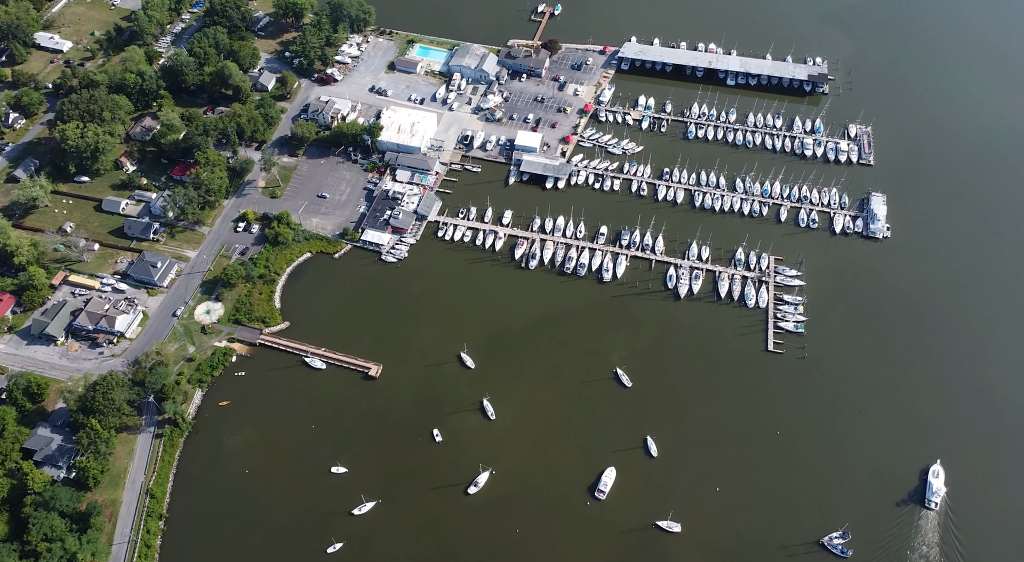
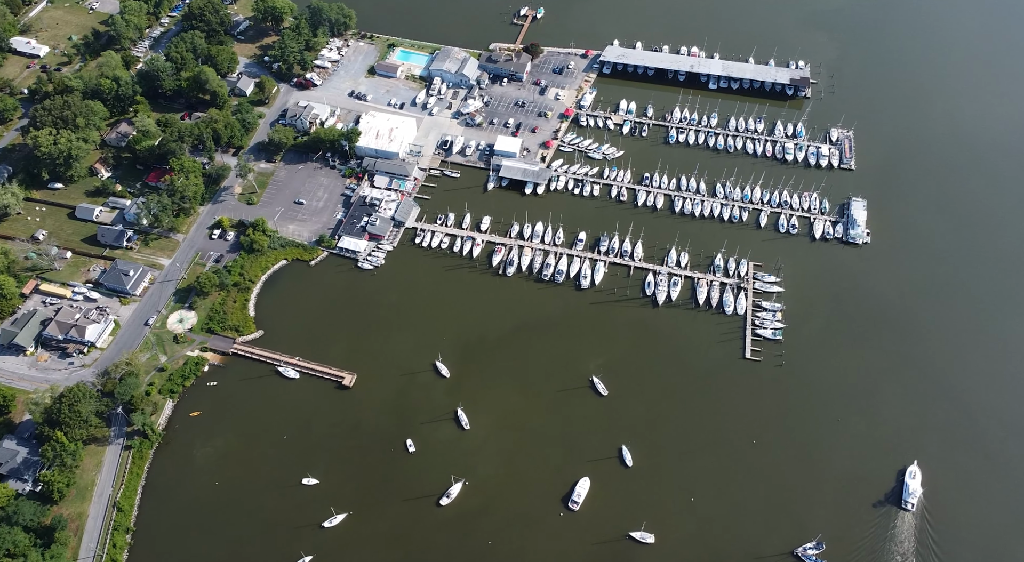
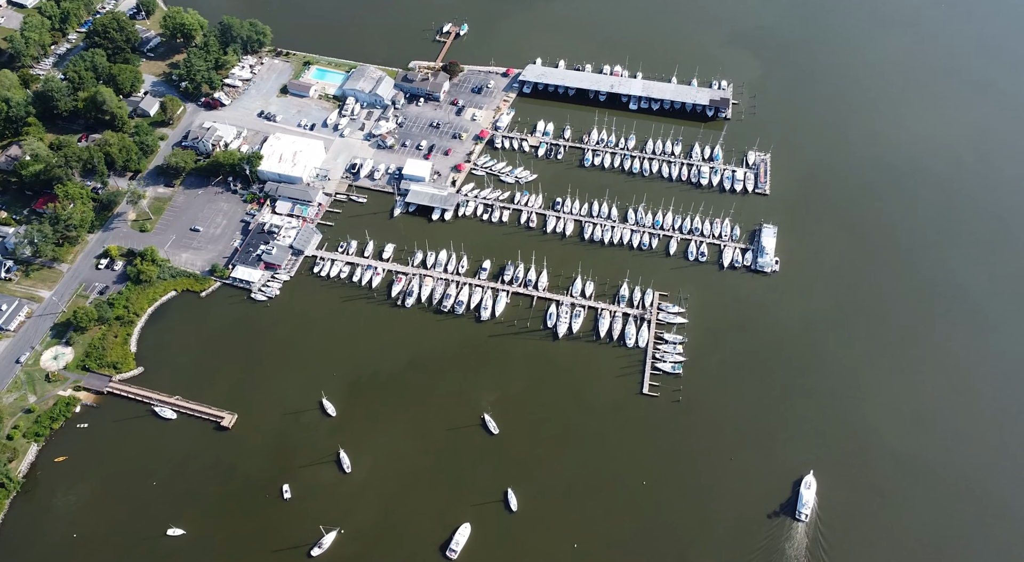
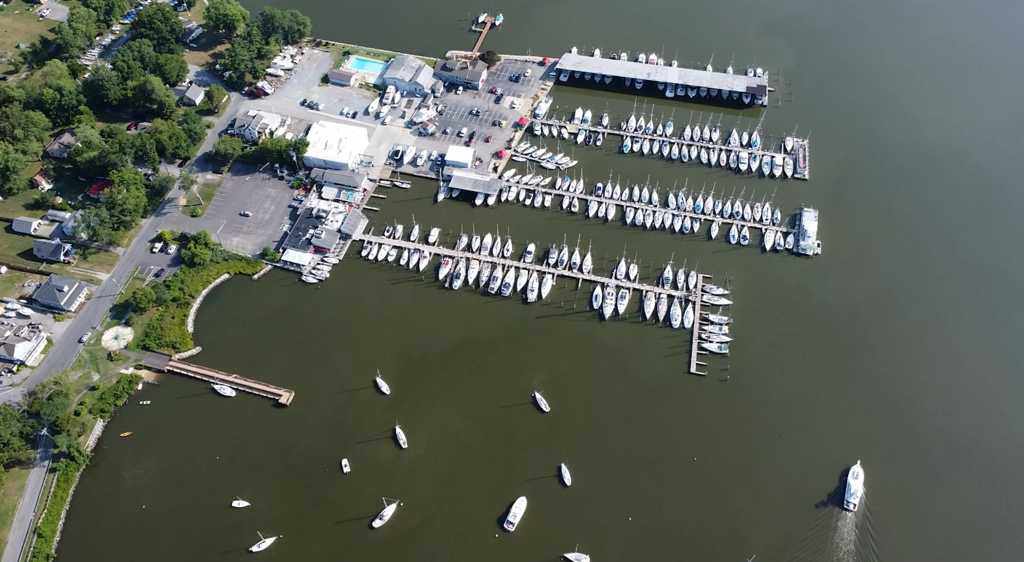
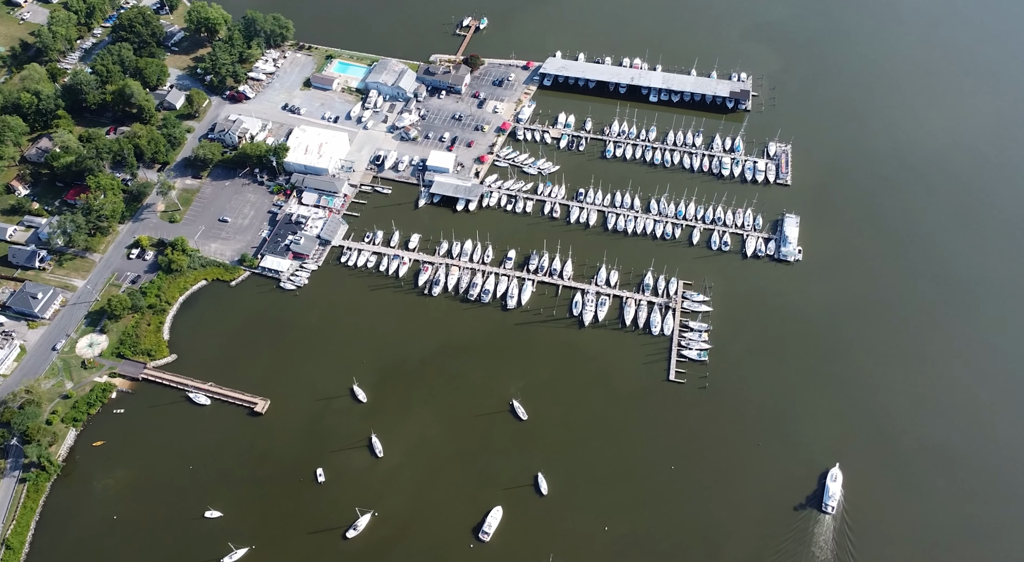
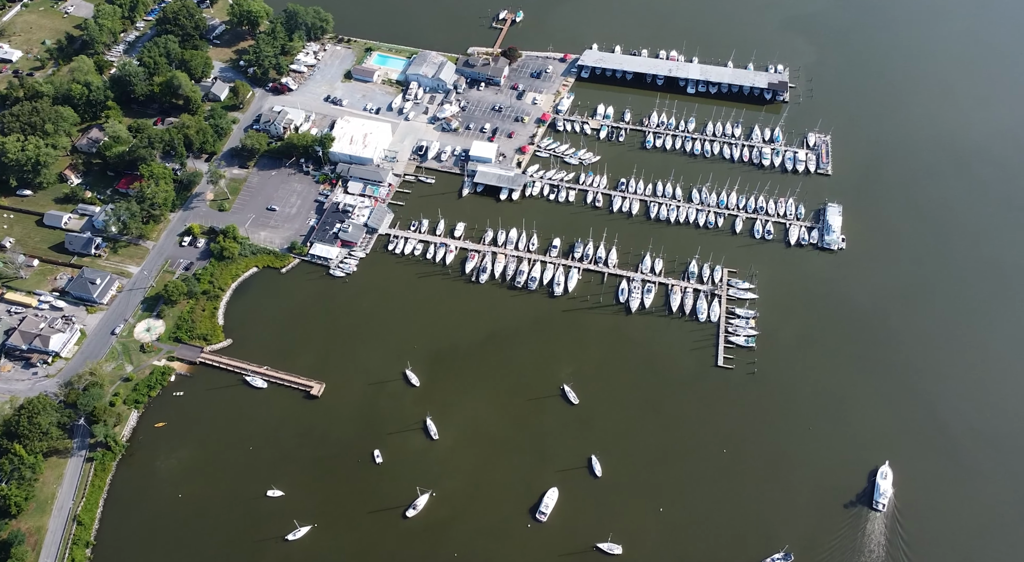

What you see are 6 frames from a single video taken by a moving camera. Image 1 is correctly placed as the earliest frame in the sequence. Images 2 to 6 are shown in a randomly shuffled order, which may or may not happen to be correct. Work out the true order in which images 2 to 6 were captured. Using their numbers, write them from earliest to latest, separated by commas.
2, 6, 4, 5, 3
